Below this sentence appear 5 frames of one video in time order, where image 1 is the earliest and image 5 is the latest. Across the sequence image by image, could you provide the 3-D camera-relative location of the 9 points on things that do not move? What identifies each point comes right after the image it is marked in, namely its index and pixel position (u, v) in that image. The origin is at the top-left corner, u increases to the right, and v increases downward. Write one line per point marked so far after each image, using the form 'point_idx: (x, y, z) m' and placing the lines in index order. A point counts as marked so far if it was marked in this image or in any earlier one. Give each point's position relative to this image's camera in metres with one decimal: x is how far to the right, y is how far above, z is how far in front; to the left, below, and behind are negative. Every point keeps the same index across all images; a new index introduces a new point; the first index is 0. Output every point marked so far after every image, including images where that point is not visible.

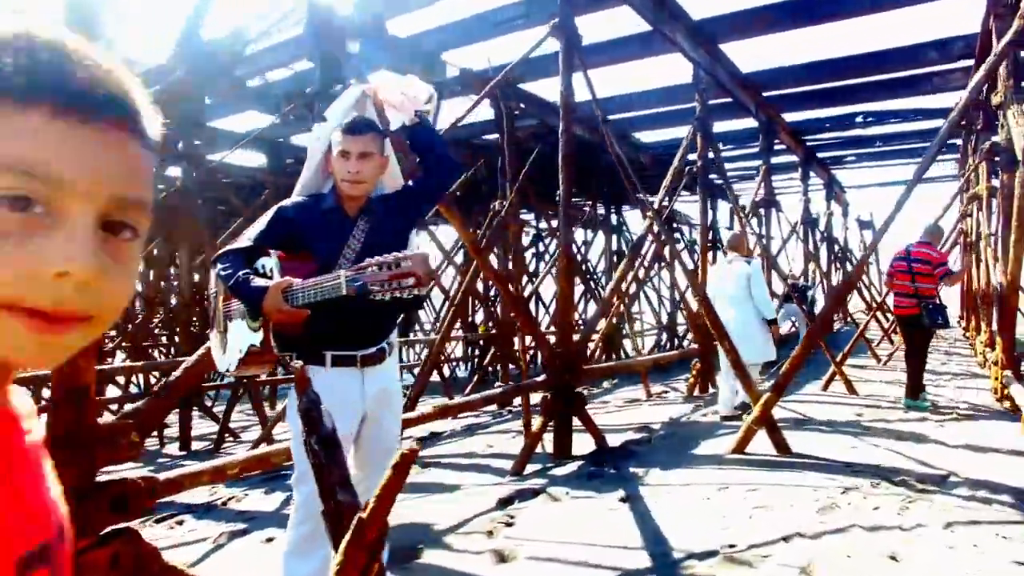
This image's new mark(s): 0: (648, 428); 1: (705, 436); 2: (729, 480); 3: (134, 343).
0: (+1.2, -1.2, +6.0) m
1: (+1.5, -1.2, +5.3) m
2: (+1.2, -1.1, +3.9) m
3: (-5.0, -0.7, +8.9) m
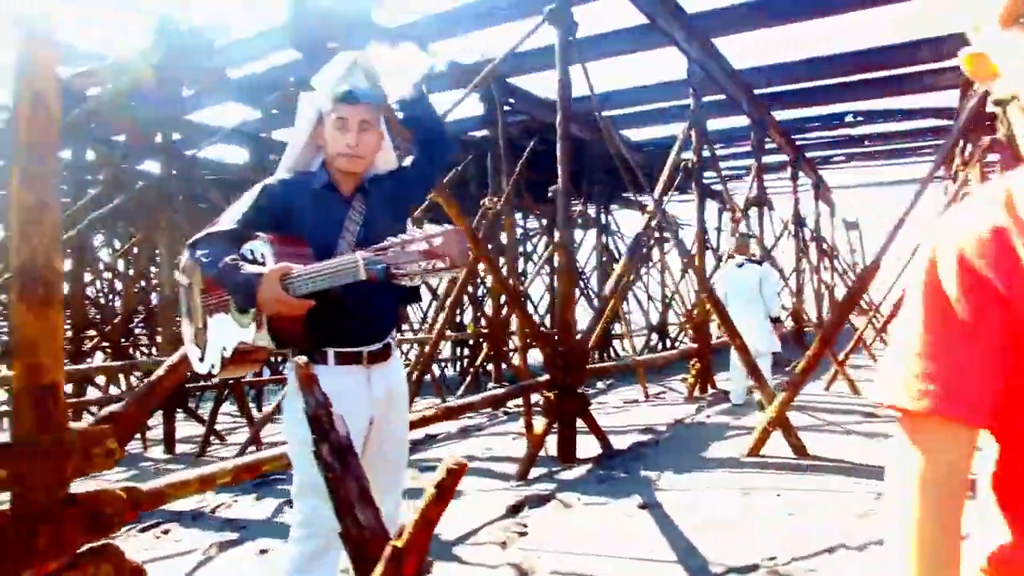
0: (+1.2, -1.2, +5.8) m
1: (+1.5, -1.1, +5.1) m
2: (+1.3, -1.1, +3.7) m
3: (-5.1, -0.7, +8.5) m
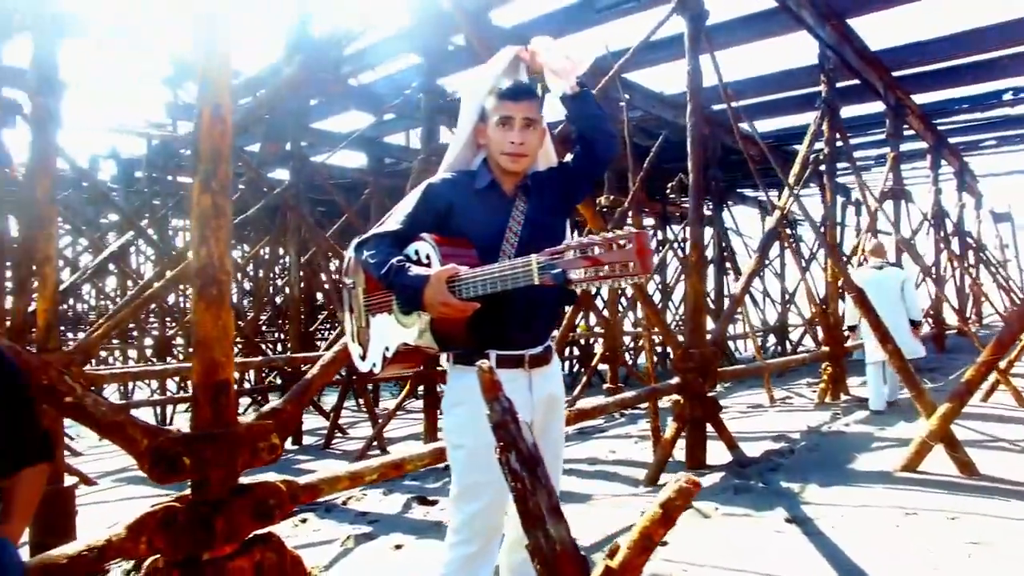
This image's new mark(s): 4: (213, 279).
0: (+2.2, -1.2, +5.5) m
1: (+2.4, -1.1, +4.8) m
2: (+2.0, -1.1, +3.4) m
3: (-3.6, -0.7, +9.1) m
4: (-1.0, 0.0, +2.3) m
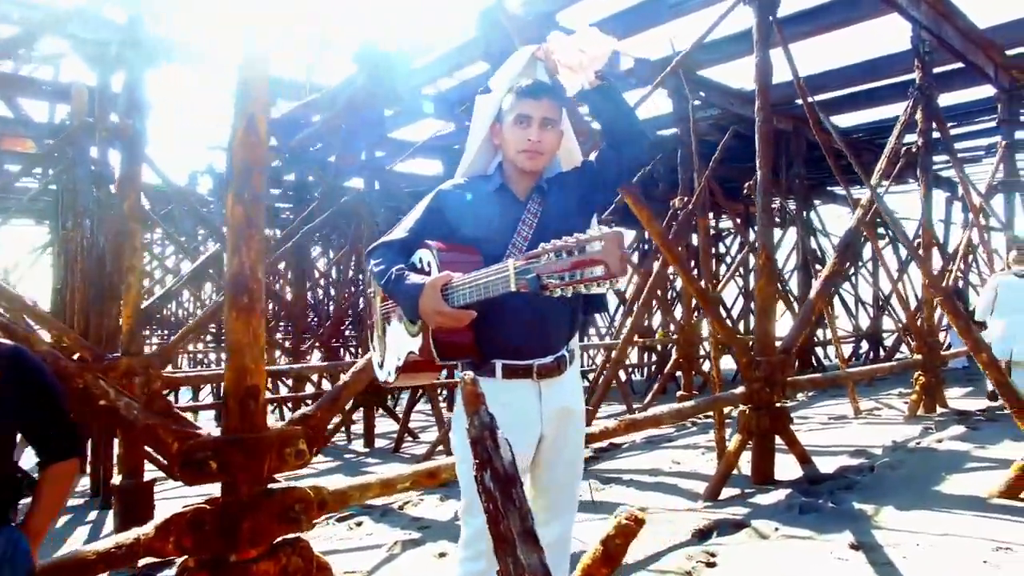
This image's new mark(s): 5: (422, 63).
0: (+2.7, -1.2, +5.1) m
1: (+2.8, -1.2, +4.3) m
2: (+2.2, -1.1, +3.0) m
3: (-2.6, -0.8, +9.4) m
4: (-0.9, 0.0, +2.3) m
5: (-1.0, +2.4, +7.2) m
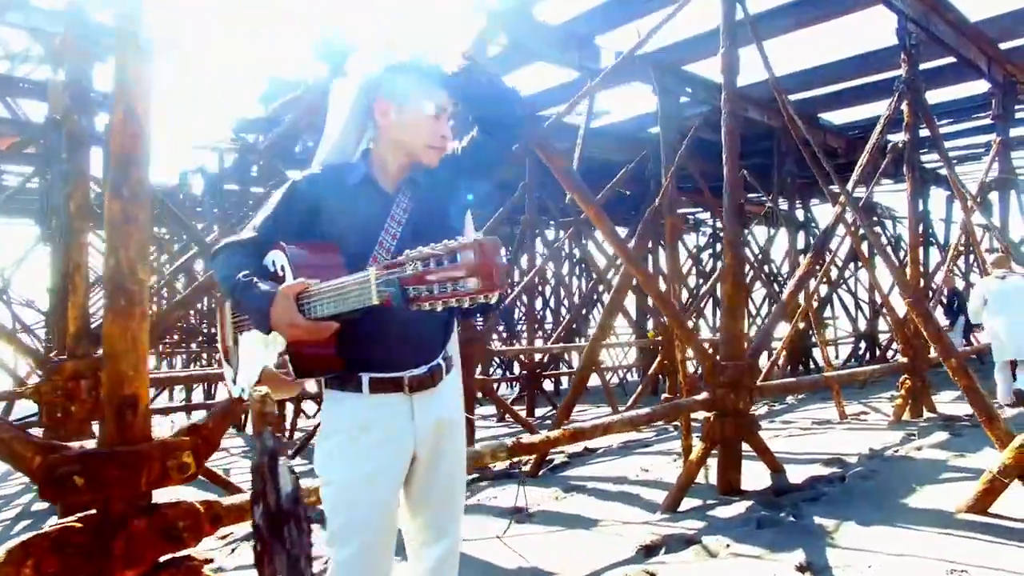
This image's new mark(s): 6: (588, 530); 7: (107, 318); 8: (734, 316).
0: (+2.4, -1.2, +4.9) m
1: (+2.5, -1.2, +4.1) m
2: (+1.9, -1.1, +2.8) m
3: (-2.9, -0.8, +9.3) m
4: (-1.3, 0.0, +2.1) m
5: (-1.3, +2.4, +7.0) m
6: (+0.4, -1.3, +3.7) m
7: (-1.3, -0.1, +2.1) m
8: (+1.4, -0.2, +4.4) m
